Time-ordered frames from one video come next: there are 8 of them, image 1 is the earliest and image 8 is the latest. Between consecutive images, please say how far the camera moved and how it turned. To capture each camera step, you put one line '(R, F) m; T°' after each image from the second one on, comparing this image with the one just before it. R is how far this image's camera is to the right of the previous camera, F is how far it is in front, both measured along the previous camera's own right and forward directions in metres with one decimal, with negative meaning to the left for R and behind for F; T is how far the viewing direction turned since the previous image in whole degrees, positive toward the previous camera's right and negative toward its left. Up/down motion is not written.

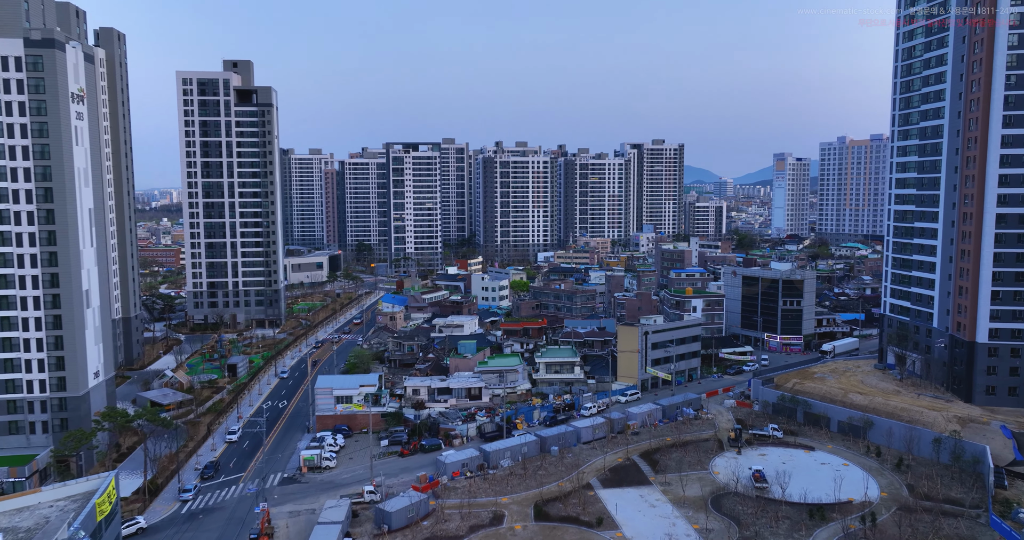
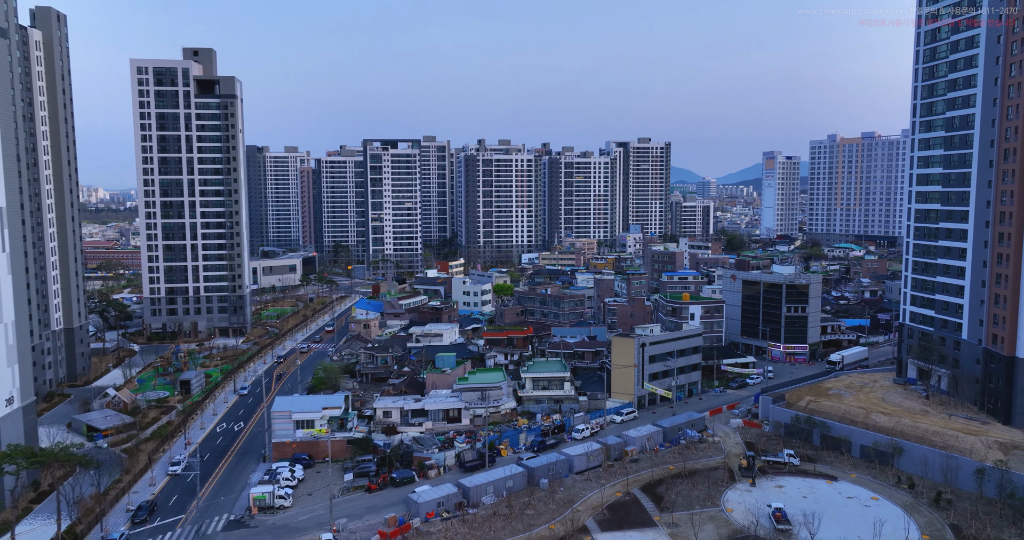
(0.0, +4.1) m; +1°
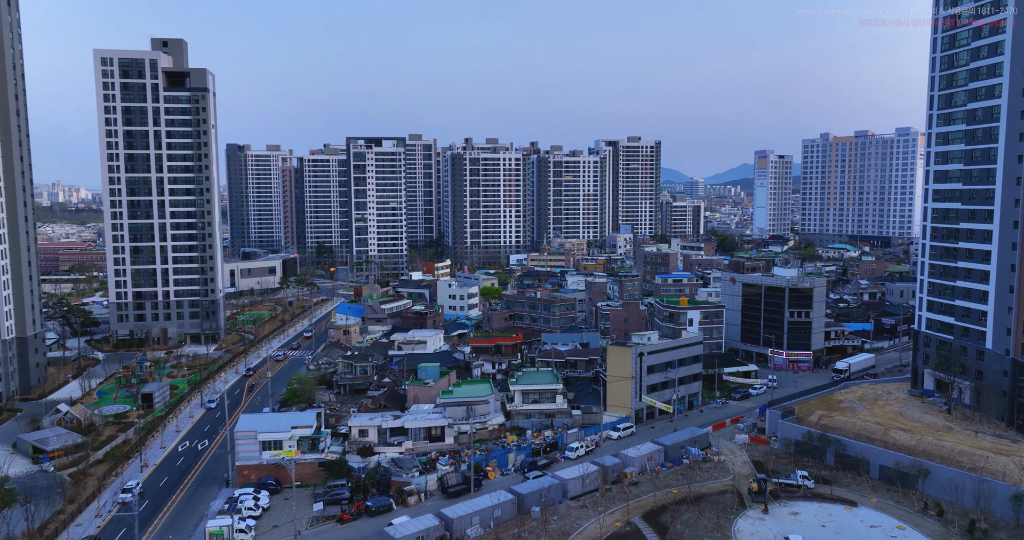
(0.0, +2.8) m; +1°
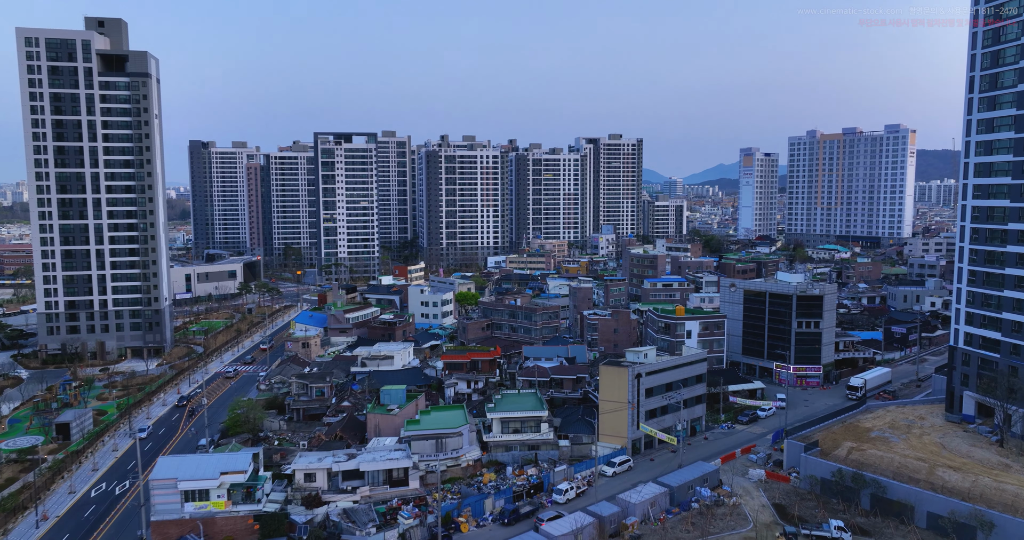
(+0.1, +5.0) m; +2°
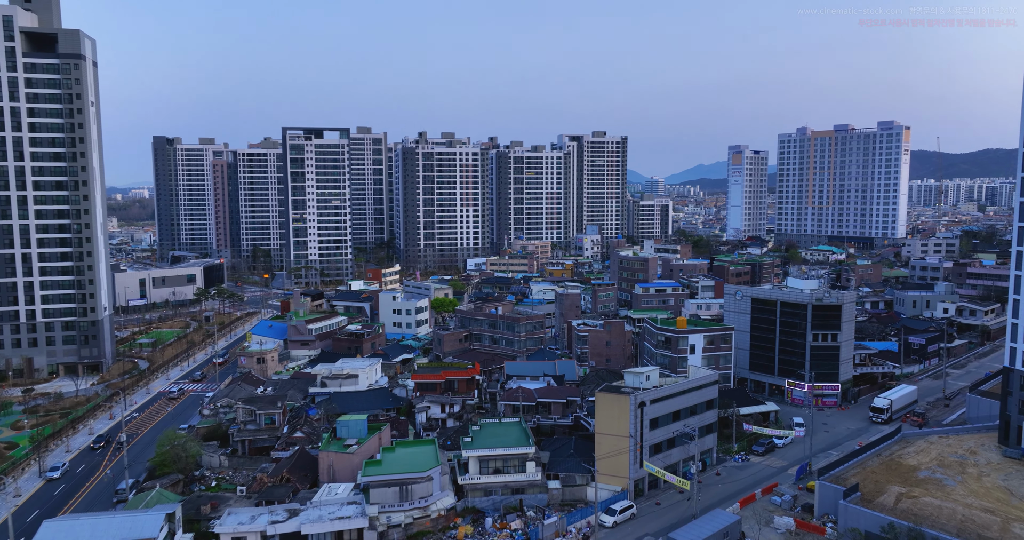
(+0.1, +4.9) m; +2°
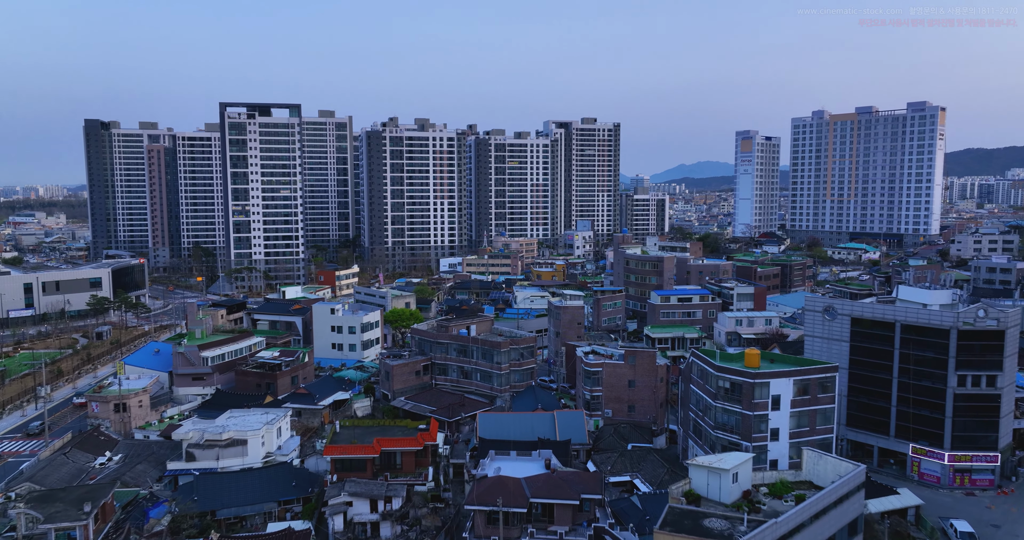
(+0.2, +13.6) m; +1°
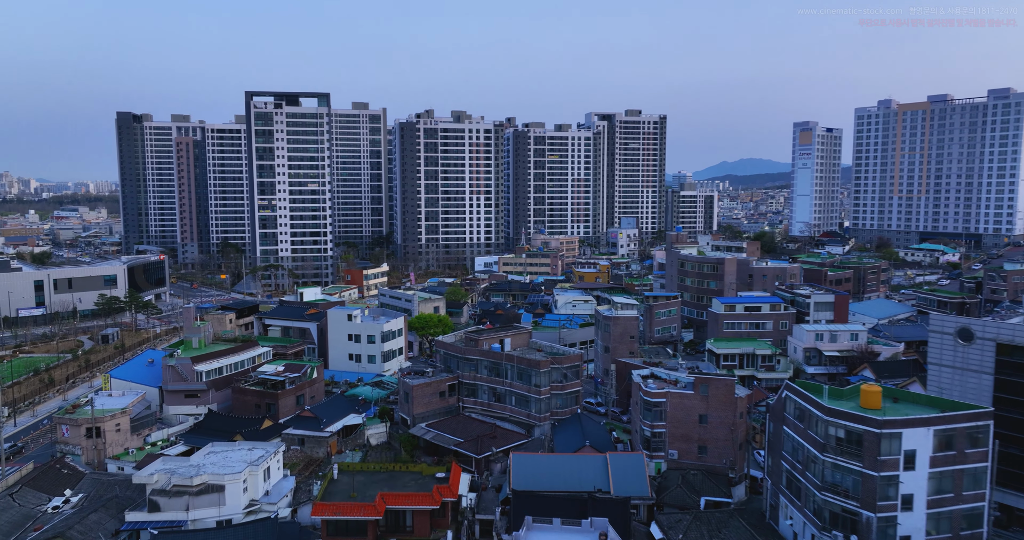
(-0.2, +5.3) m; -3°
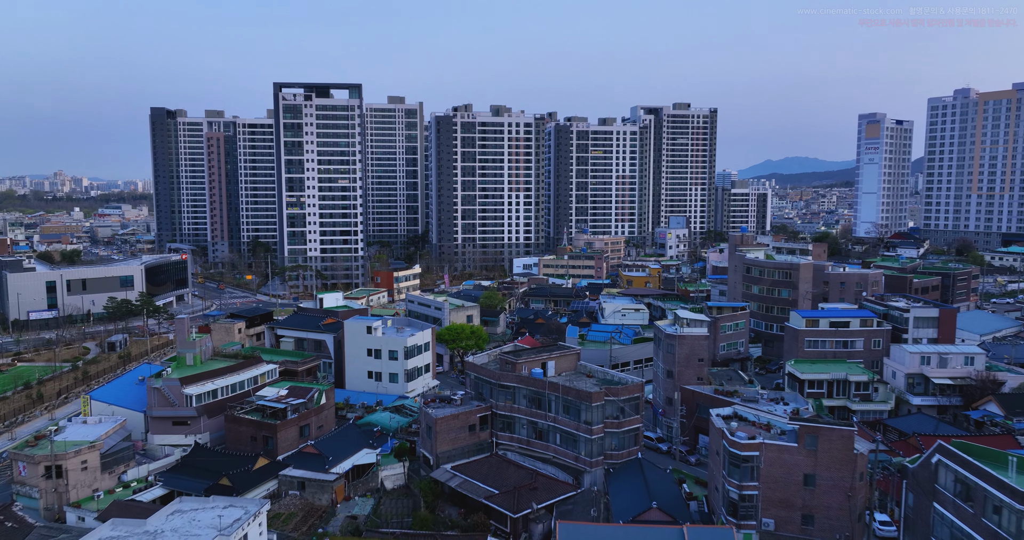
(-0.2, +5.0) m; -3°
